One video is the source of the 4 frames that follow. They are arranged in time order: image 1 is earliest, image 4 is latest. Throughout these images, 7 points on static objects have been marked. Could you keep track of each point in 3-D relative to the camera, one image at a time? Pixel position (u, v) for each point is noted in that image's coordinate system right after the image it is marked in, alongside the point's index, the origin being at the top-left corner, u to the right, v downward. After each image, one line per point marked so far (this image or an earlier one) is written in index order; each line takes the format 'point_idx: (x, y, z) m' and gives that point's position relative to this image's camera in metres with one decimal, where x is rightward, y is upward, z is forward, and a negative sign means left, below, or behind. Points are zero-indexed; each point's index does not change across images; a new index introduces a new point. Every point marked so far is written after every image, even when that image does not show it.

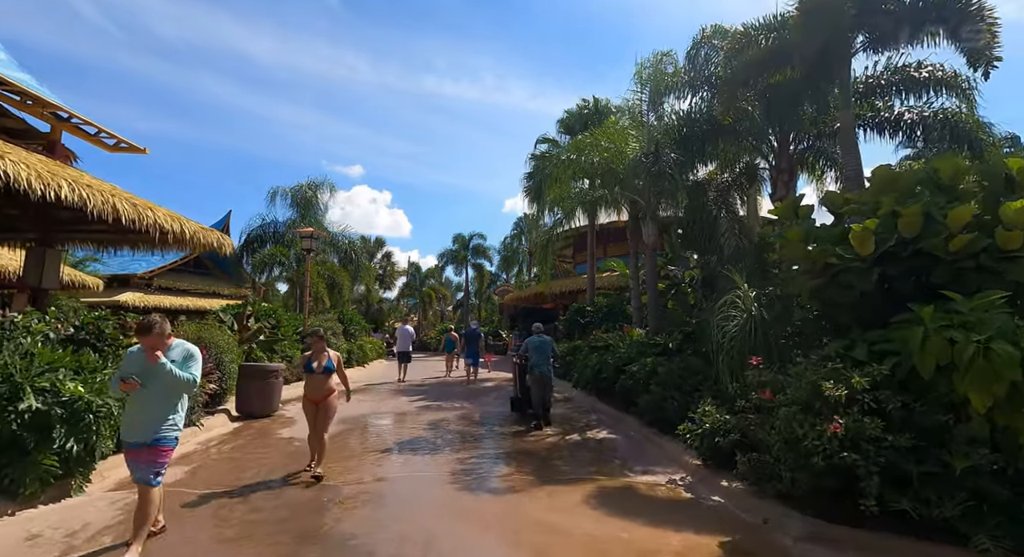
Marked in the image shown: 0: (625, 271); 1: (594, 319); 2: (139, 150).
0: (+3.7, +0.3, +17.5) m
1: (+2.6, -1.3, +16.9) m
2: (-7.0, +2.4, +9.8) m
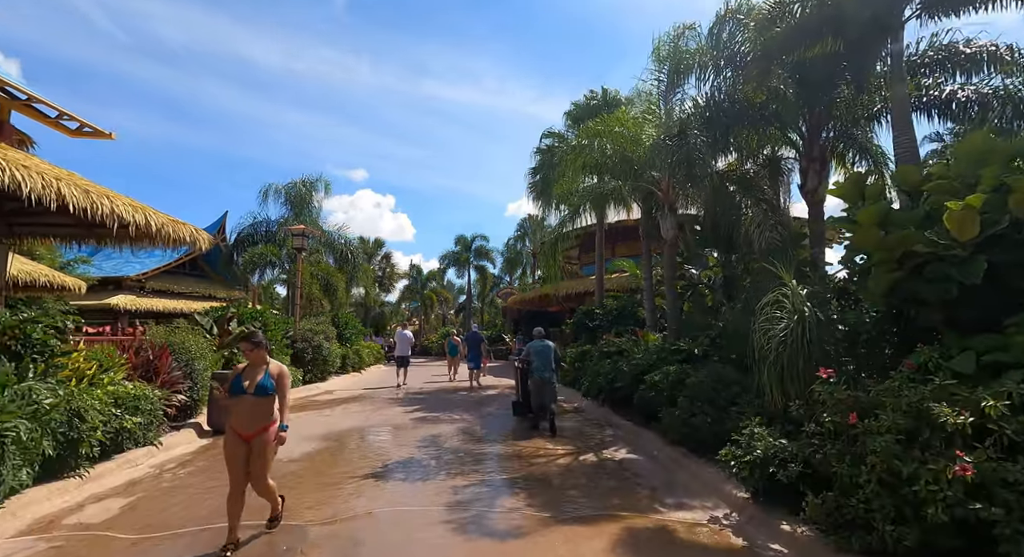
0: (+3.8, +0.2, +16.5) m
1: (+2.8, -1.3, +15.9) m
2: (-6.9, +2.4, +8.9) m
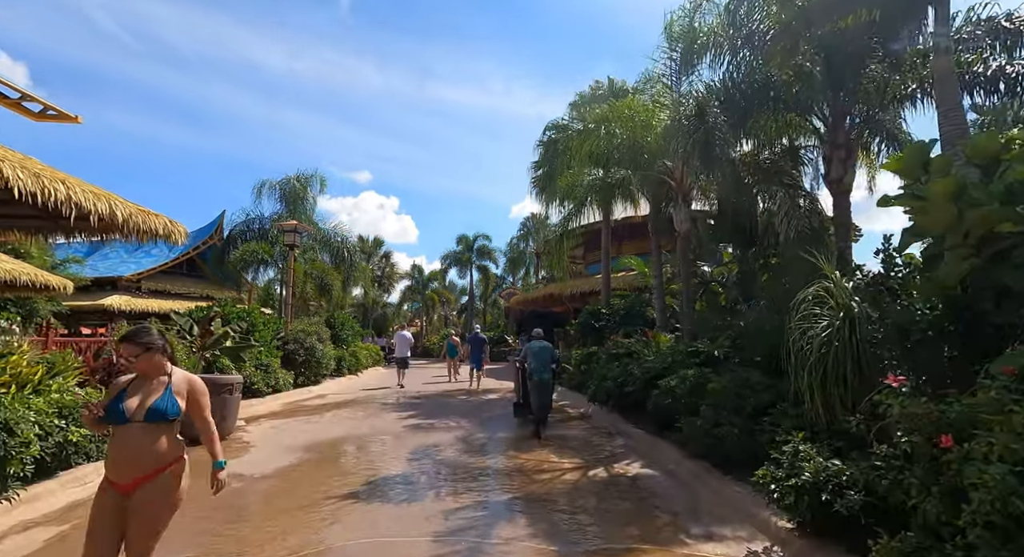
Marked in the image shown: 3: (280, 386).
0: (+3.9, +0.3, +15.8) m
1: (+2.8, -1.3, +15.2) m
2: (-6.9, +2.5, +8.2) m
3: (-5.5, -2.6, +12.6) m
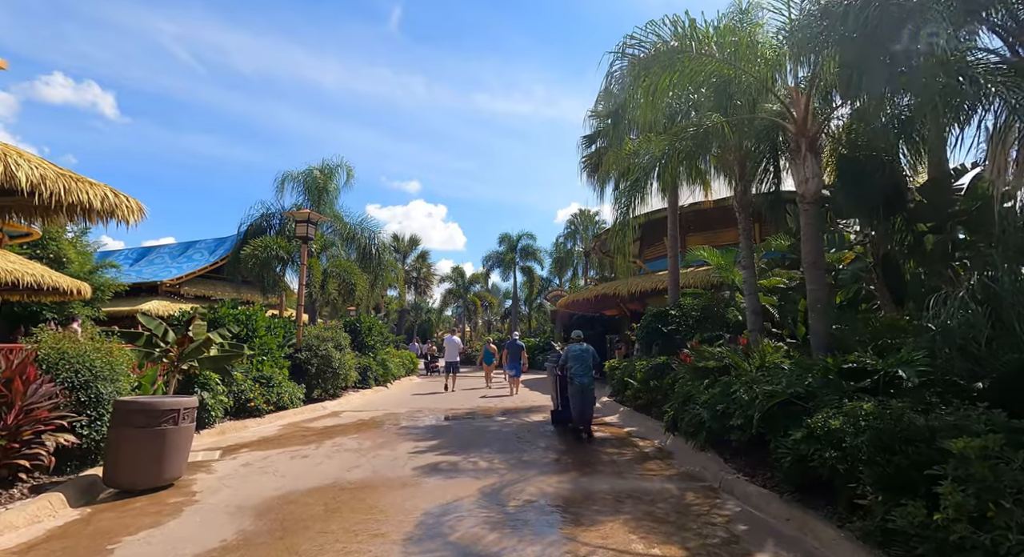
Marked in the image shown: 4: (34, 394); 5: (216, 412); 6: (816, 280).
0: (+5.1, +0.4, +13.0) m
1: (+4.0, -1.1, +12.4) m
2: (-6.3, +2.6, +6.4) m
3: (-4.5, -2.5, +10.5) m
4: (-4.4, -1.1, +4.9) m
5: (-4.7, -2.1, +8.4) m
6: (+3.7, 0.0, +6.4) m
